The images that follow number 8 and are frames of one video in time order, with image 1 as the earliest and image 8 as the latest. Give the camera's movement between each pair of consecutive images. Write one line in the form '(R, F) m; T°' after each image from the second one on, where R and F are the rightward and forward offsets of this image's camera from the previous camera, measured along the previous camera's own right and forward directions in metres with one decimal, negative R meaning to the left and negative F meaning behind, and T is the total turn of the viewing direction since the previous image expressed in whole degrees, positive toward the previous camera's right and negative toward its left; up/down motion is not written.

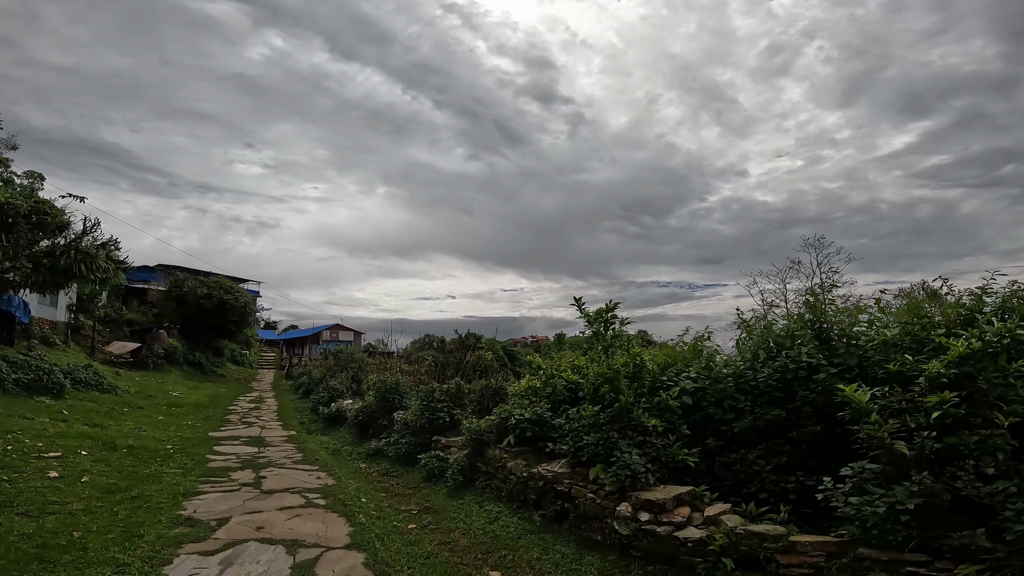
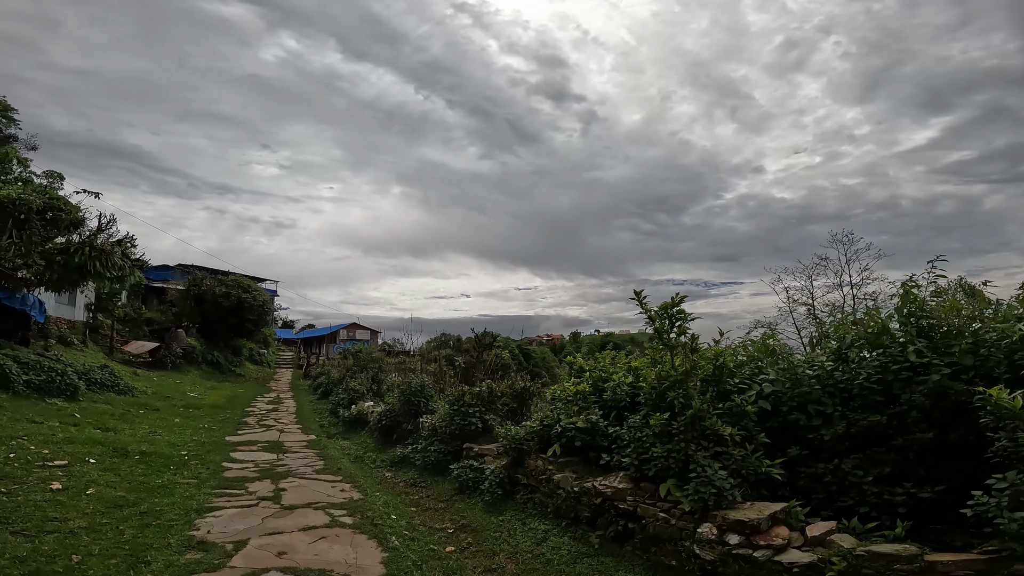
(-0.3, +0.6) m; -2°
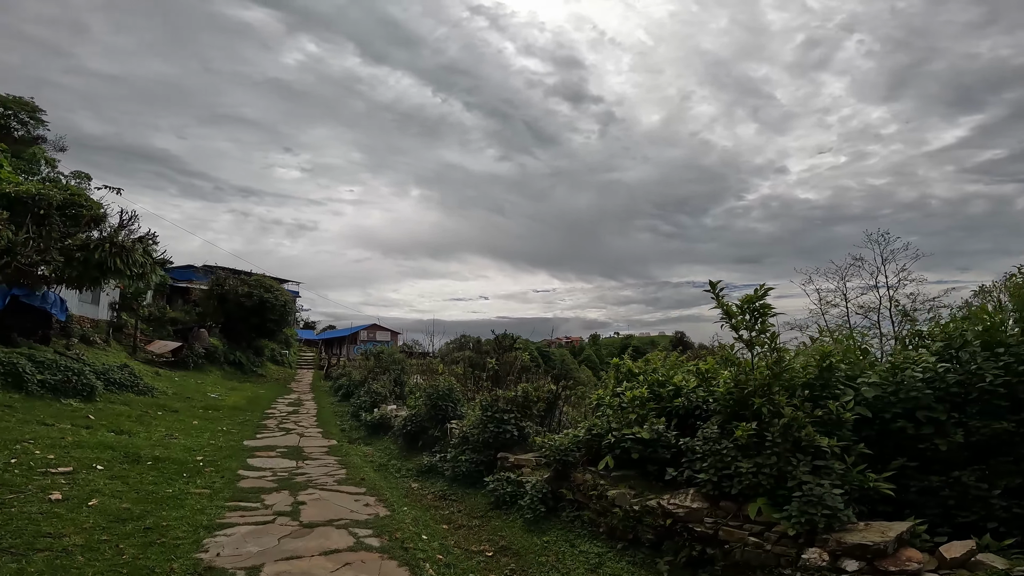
(-0.2, +0.5) m; -2°
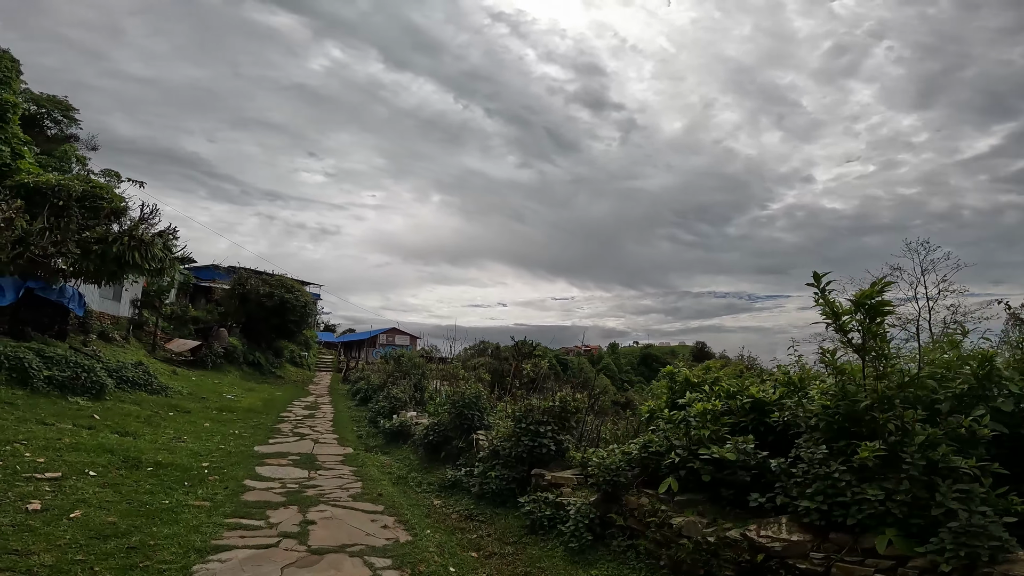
(-0.2, +0.6) m; -2°
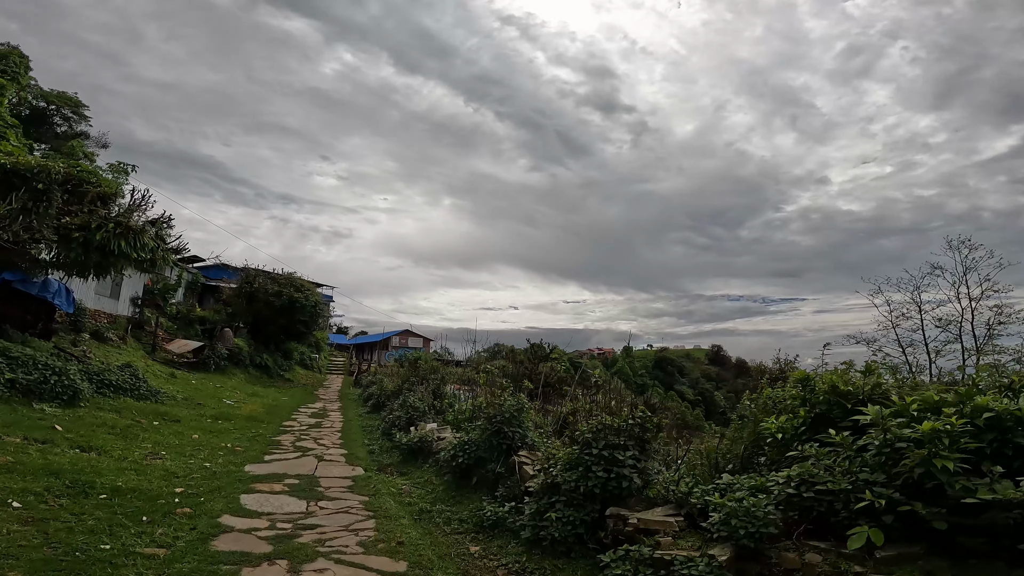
(-0.4, +1.2) m; -1°
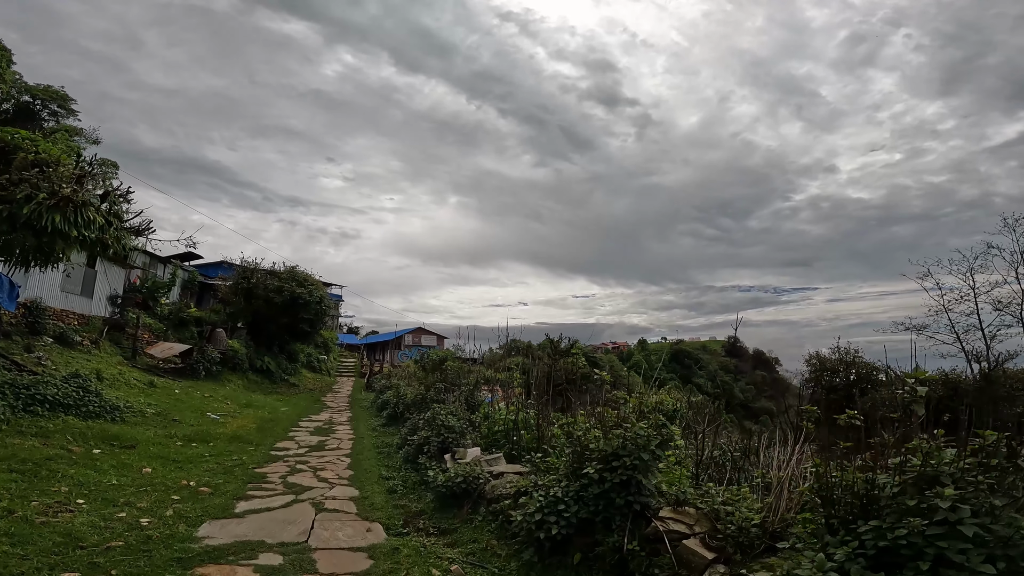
(-0.7, +2.1) m; -1°
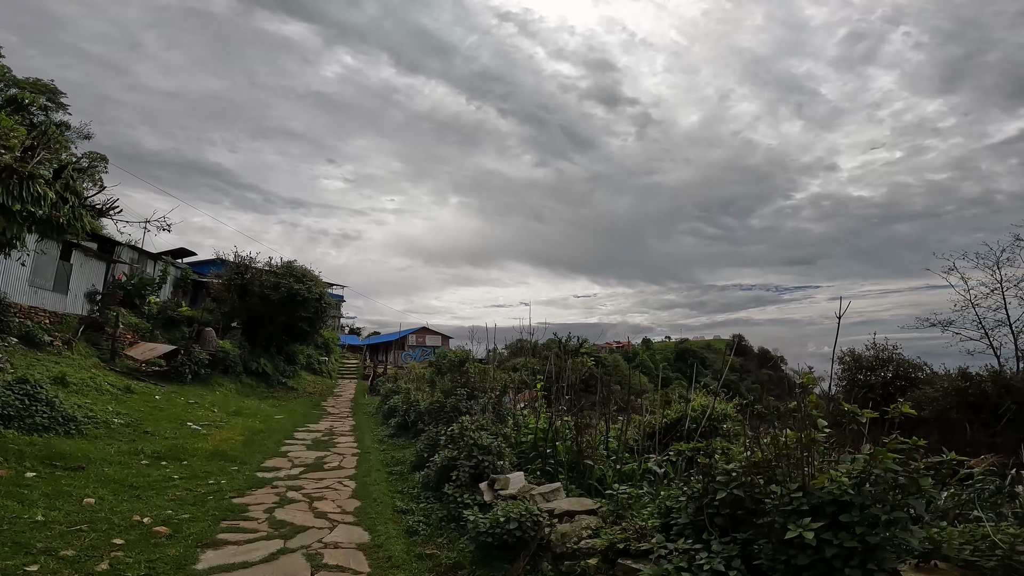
(-0.4, +1.2) m; 0°
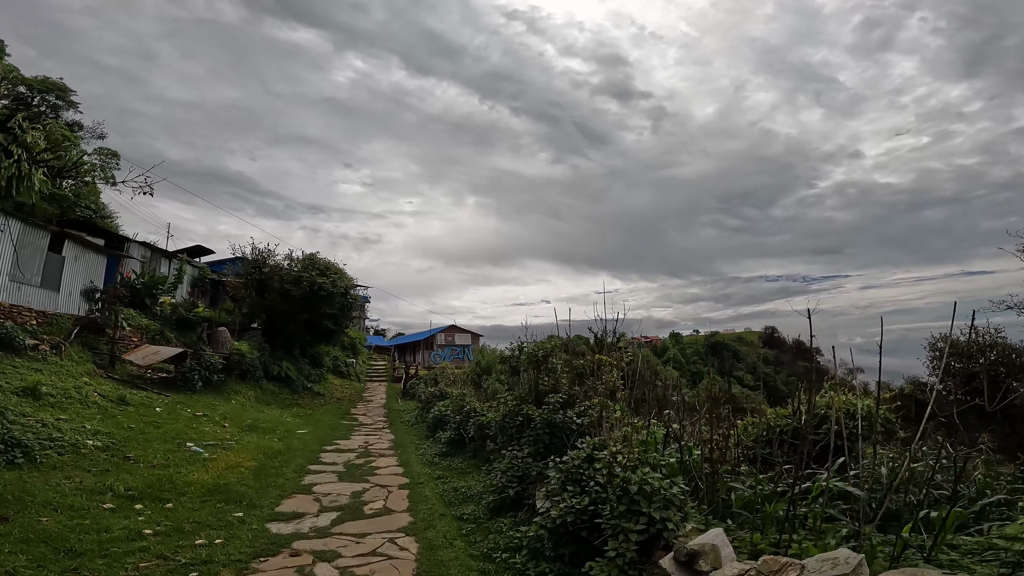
(-0.8, +1.8) m; -2°
